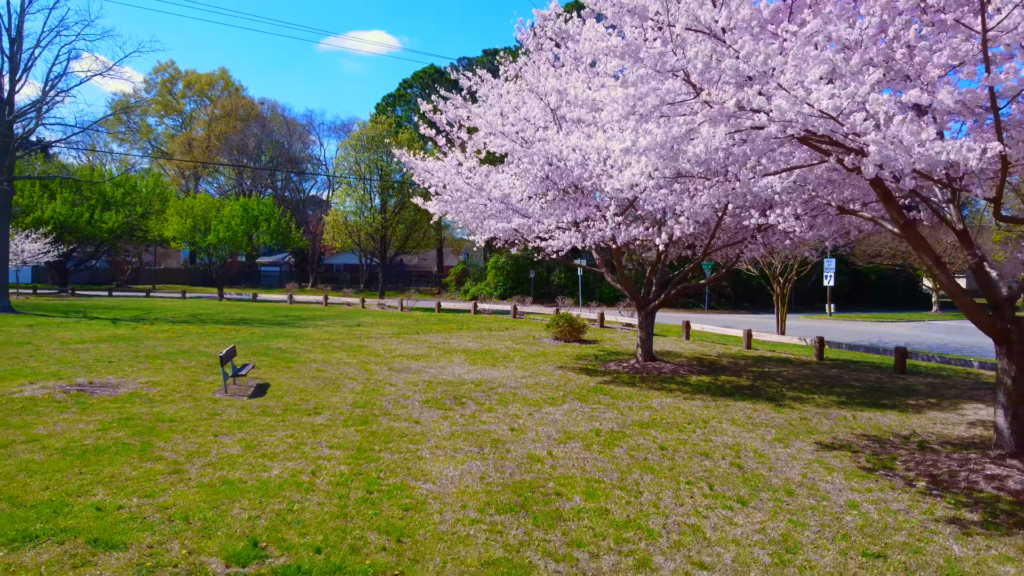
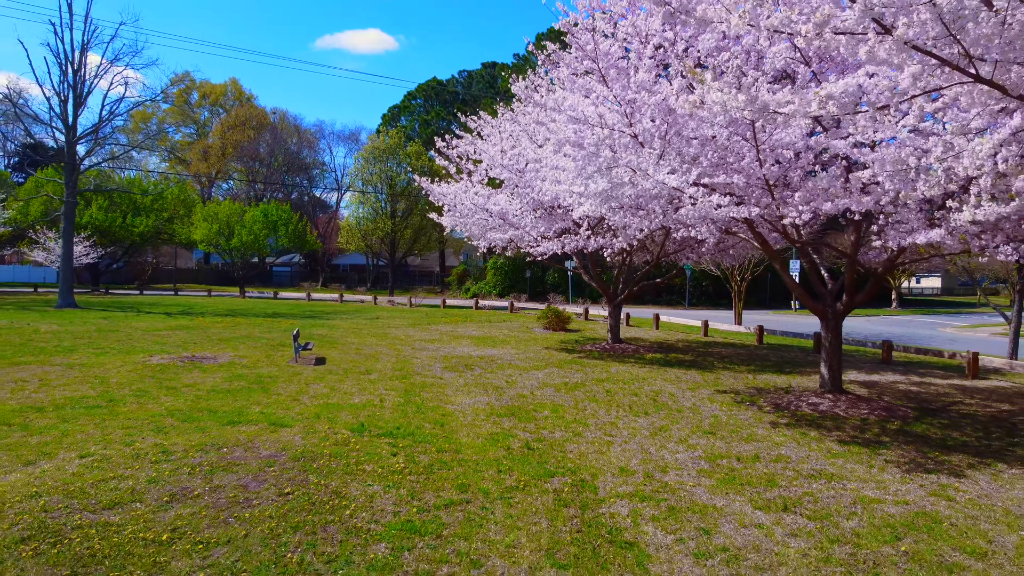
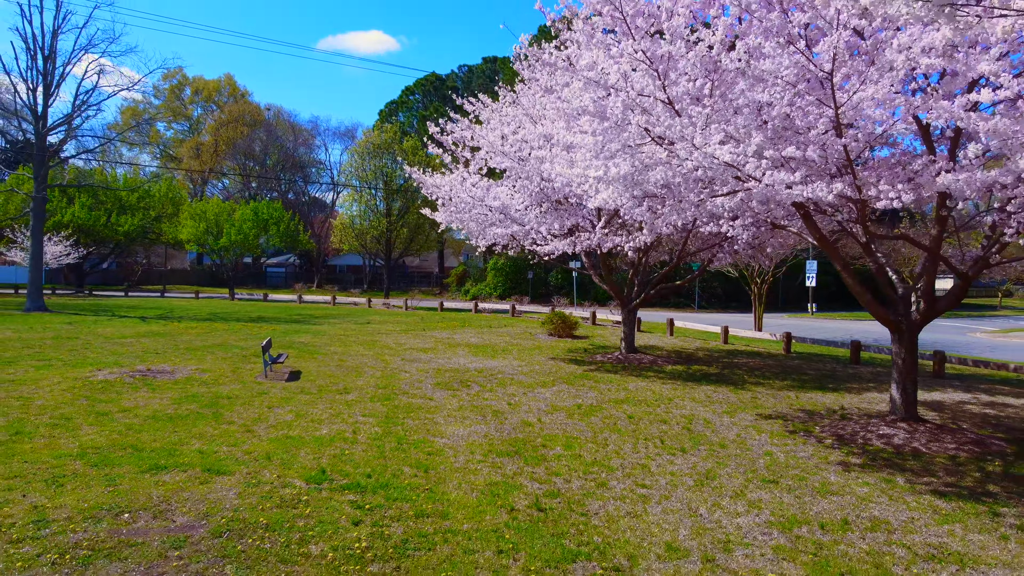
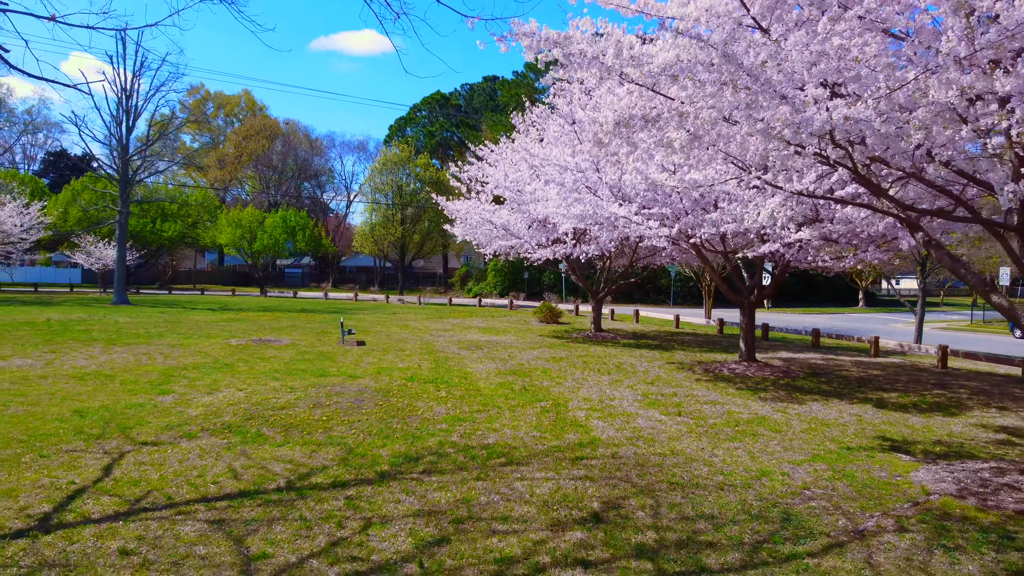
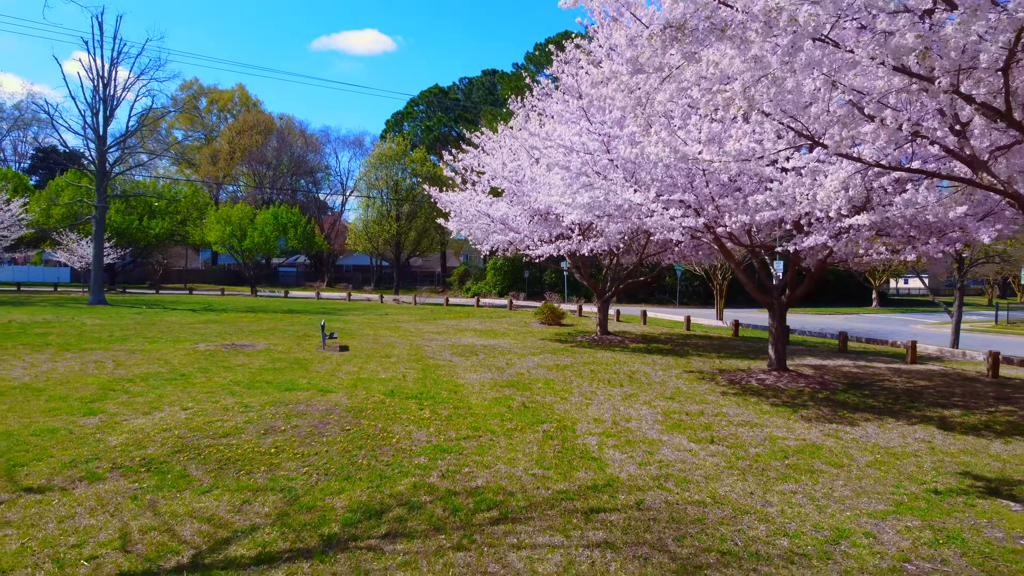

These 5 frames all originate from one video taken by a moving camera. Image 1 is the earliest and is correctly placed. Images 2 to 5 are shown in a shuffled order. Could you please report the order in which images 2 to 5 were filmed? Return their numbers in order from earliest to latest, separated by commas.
3, 2, 5, 4
